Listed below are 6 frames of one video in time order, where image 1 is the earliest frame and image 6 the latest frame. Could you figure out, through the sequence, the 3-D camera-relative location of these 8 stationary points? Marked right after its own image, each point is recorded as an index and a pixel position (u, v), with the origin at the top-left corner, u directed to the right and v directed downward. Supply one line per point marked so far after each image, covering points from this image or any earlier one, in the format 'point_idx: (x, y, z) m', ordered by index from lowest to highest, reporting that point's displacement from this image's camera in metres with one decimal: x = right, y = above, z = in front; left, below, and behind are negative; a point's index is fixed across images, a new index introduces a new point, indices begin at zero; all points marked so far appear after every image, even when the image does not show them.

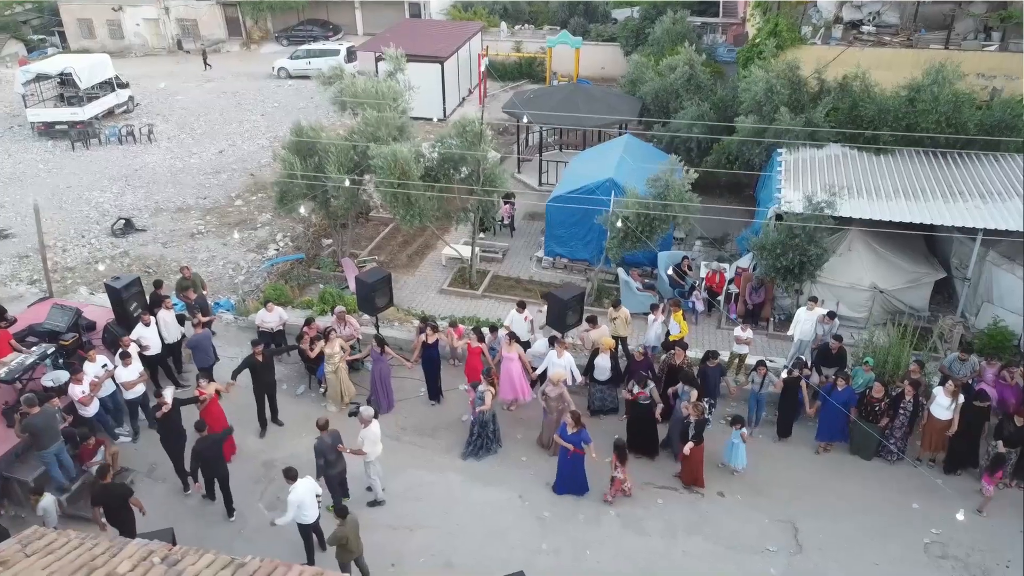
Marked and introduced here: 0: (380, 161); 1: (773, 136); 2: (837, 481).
0: (-2.3, +2.2, +12.9) m
1: (+5.3, +3.1, +15.5) m
2: (+3.8, -2.2, +8.7) m
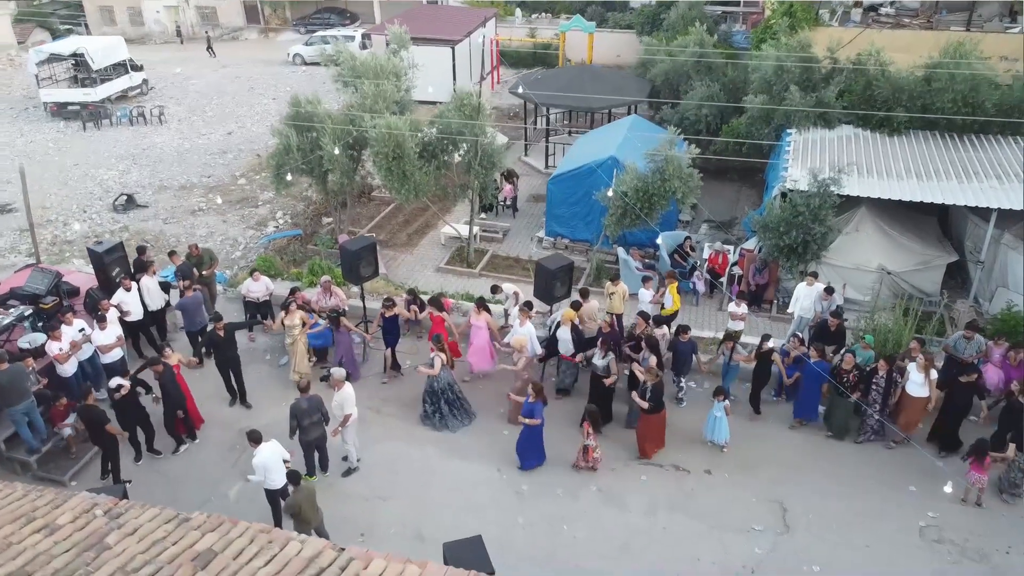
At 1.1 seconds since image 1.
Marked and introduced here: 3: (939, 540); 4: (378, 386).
0: (-2.3, +2.6, +12.7) m
1: (+5.4, +3.4, +15.0) m
2: (+3.5, -1.9, +8.3) m
3: (+4.2, -2.5, +7.3) m
4: (-1.7, -1.2, +9.5) m
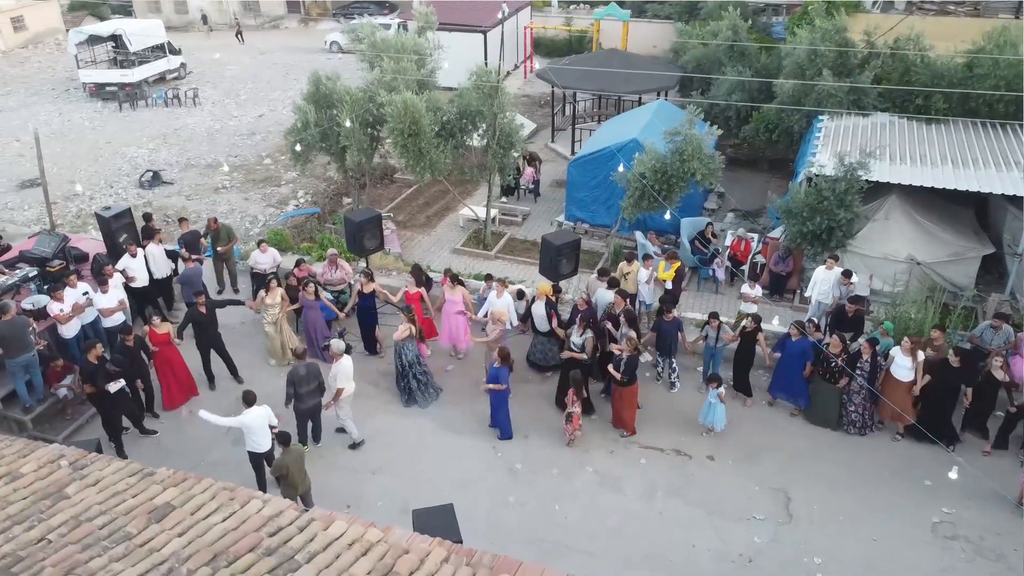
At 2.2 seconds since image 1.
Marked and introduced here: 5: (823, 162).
0: (-2.0, +3.0, +12.6) m
1: (+5.8, +3.6, +14.5) m
2: (+3.5, -1.7, +7.9) m
3: (+4.0, -2.3, +6.9) m
4: (-1.7, -0.9, +9.4) m
5: (+4.9, +2.0, +11.7) m
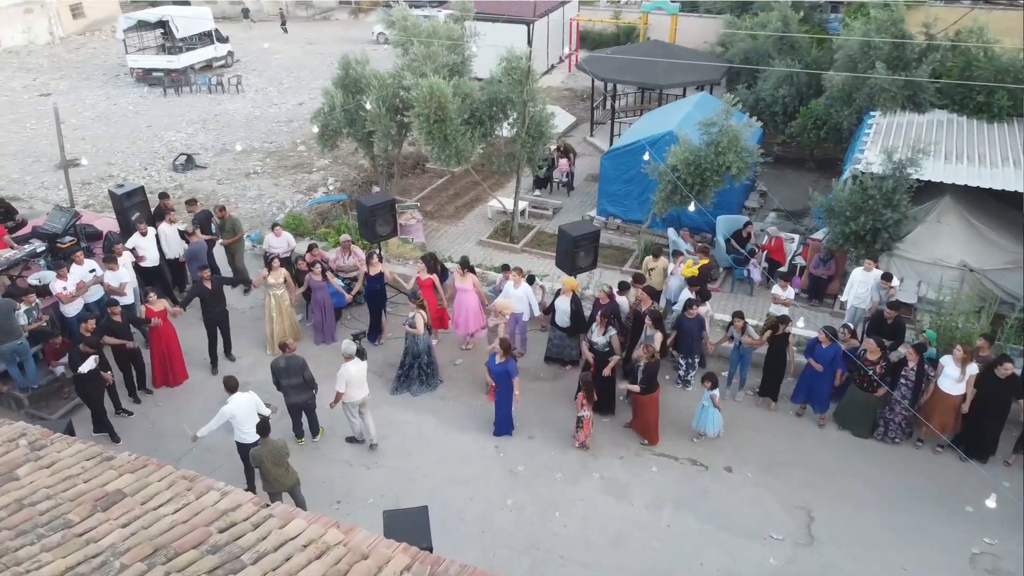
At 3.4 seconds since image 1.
0: (-1.5, +3.1, +12.3) m
1: (+6.4, +3.5, +13.7) m
2: (+3.5, -1.8, +7.3) m
3: (+4.0, -2.3, +6.2) m
4: (-1.5, -0.8, +9.1) m
5: (+5.2, +1.9, +10.9) m
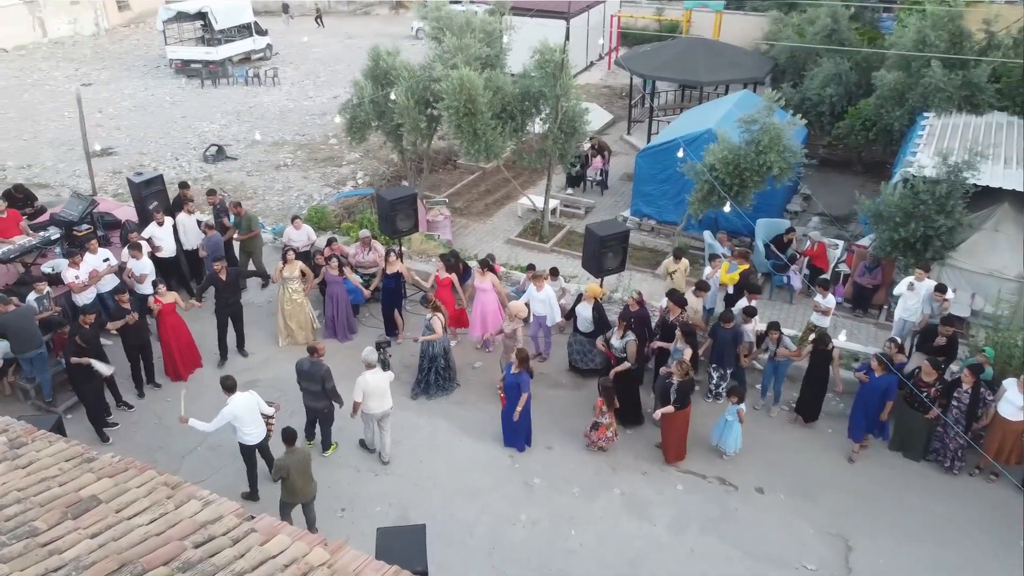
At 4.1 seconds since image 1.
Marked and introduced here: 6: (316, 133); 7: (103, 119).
0: (-1.0, +3.2, +11.9) m
1: (+7.0, +3.3, +12.9) m
2: (+3.7, -1.9, +6.7) m
3: (+4.0, -2.5, +5.6) m
4: (-1.3, -0.7, +8.7) m
5: (+5.6, +1.7, +10.3) m
6: (-4.8, +3.8, +18.4) m
7: (-10.5, +4.3, +19.3) m
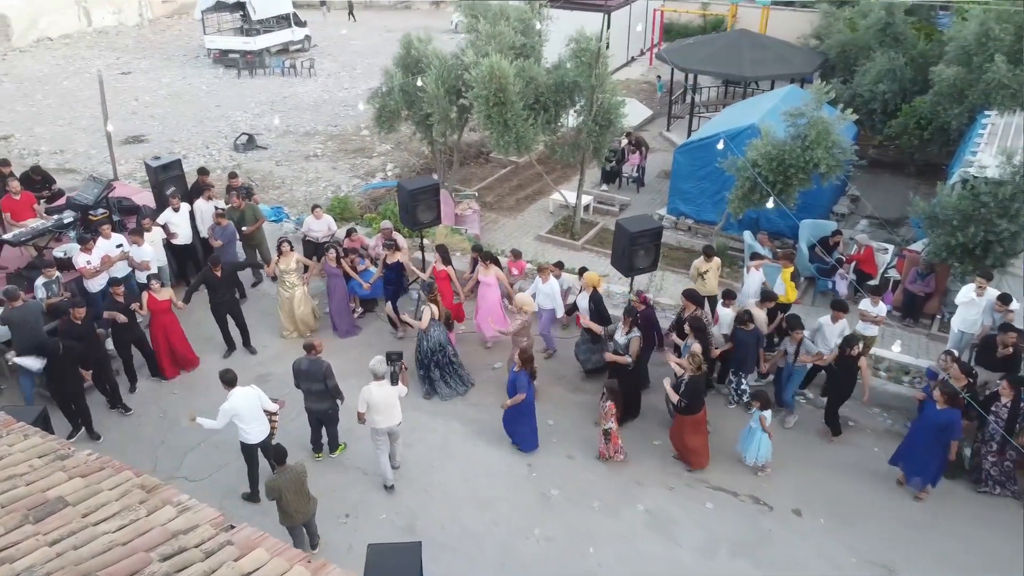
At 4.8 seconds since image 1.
0: (-0.5, +3.2, +11.5) m
1: (+7.6, +3.1, +12.1) m
2: (+3.8, -1.9, +6.1) m
3: (+4.1, -2.5, +5.0) m
4: (-1.0, -0.7, +8.3) m
5: (+6.0, +1.6, +9.5) m
6: (-4.0, +4.0, +18.2) m
7: (-9.6, +4.7, +19.3) m
